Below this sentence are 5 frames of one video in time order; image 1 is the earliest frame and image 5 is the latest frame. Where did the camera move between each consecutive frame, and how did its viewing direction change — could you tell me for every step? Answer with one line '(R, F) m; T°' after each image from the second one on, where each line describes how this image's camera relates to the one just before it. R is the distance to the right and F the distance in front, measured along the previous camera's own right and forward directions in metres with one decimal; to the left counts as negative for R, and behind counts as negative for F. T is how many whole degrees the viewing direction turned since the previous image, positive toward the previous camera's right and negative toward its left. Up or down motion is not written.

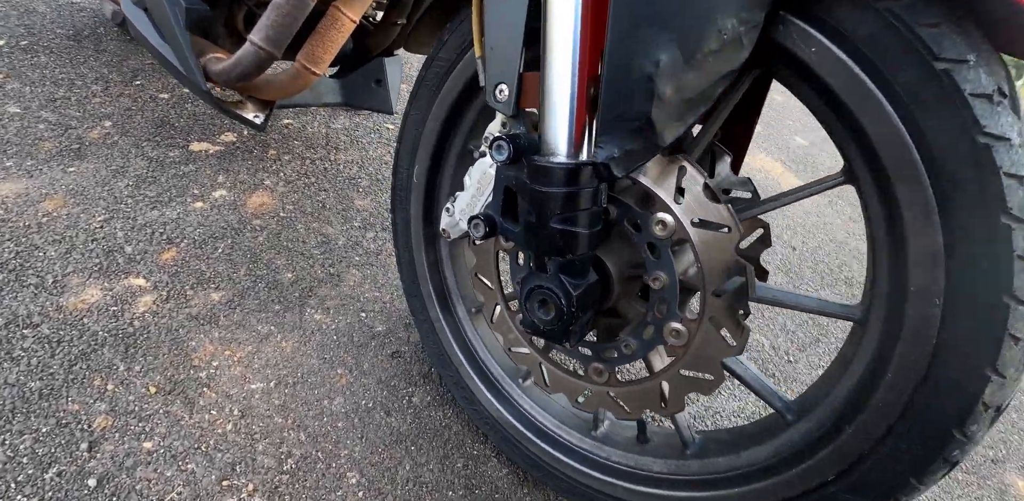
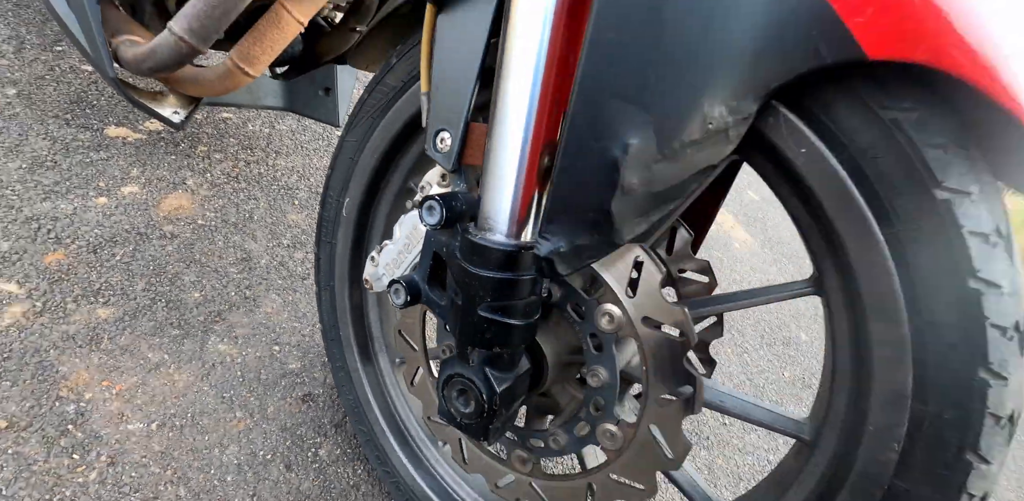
(0.0, +0.1) m; +5°
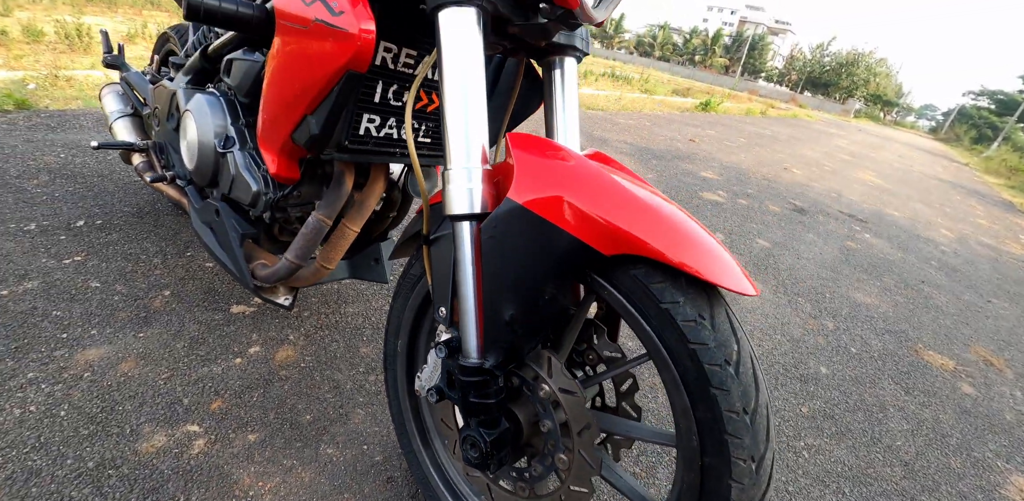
(+0.2, -0.5) m; -5°
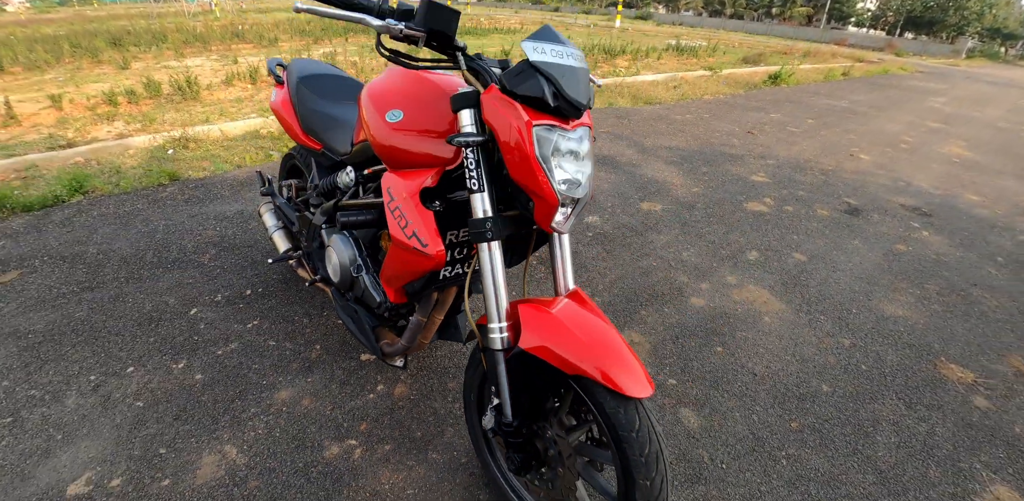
(+0.2, -0.8) m; -9°
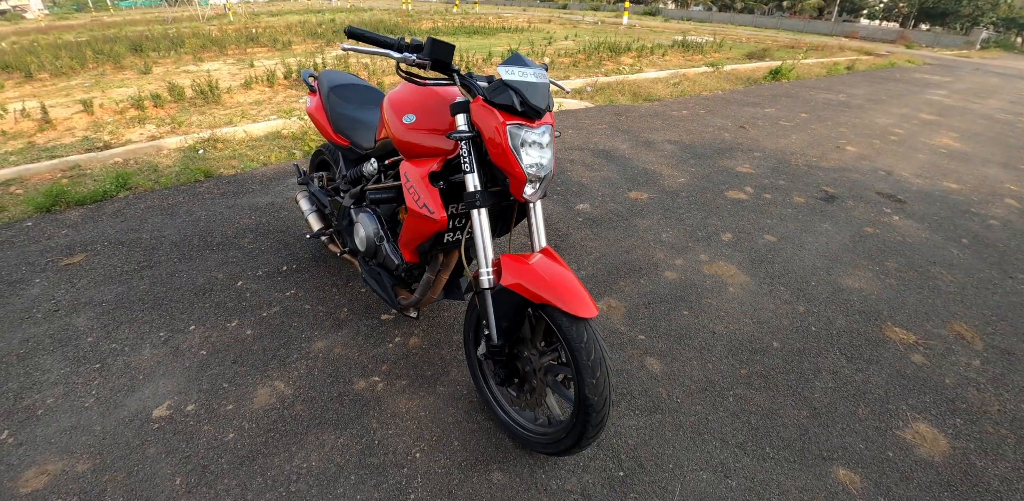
(+0.1, -0.6) m; -1°
